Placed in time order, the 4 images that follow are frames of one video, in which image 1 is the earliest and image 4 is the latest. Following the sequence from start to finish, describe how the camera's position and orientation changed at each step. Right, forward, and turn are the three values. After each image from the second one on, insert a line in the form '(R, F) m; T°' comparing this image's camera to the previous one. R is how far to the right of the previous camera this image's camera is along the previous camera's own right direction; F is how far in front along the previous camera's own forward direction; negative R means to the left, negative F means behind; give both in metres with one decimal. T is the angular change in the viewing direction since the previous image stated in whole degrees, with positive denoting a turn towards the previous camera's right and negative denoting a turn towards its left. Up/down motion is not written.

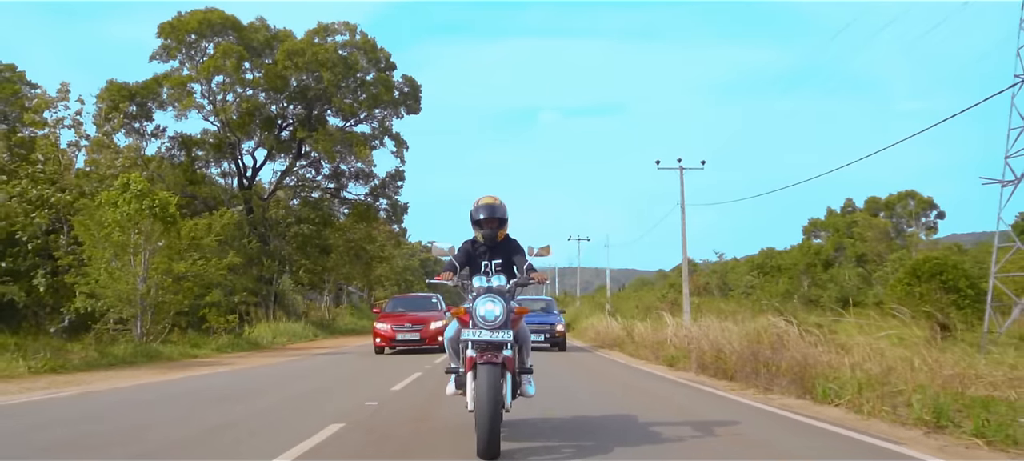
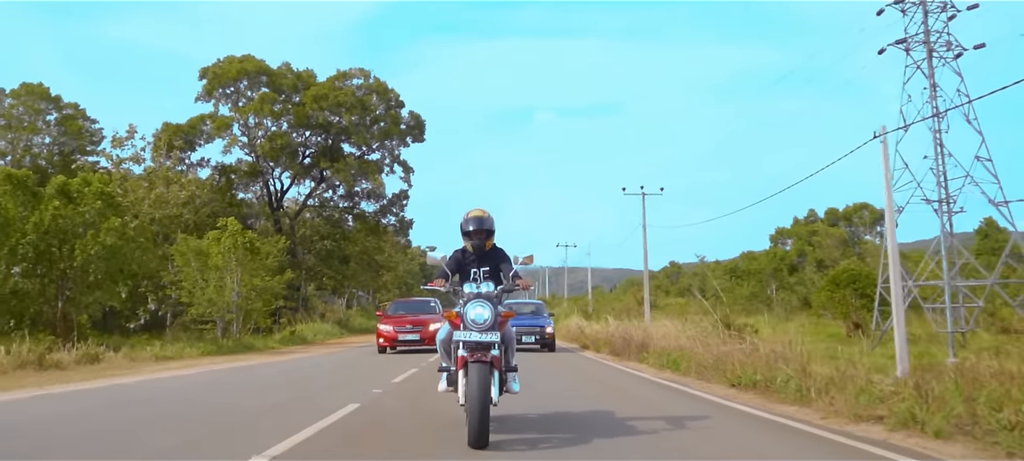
(0.0, -1.1) m; 0°
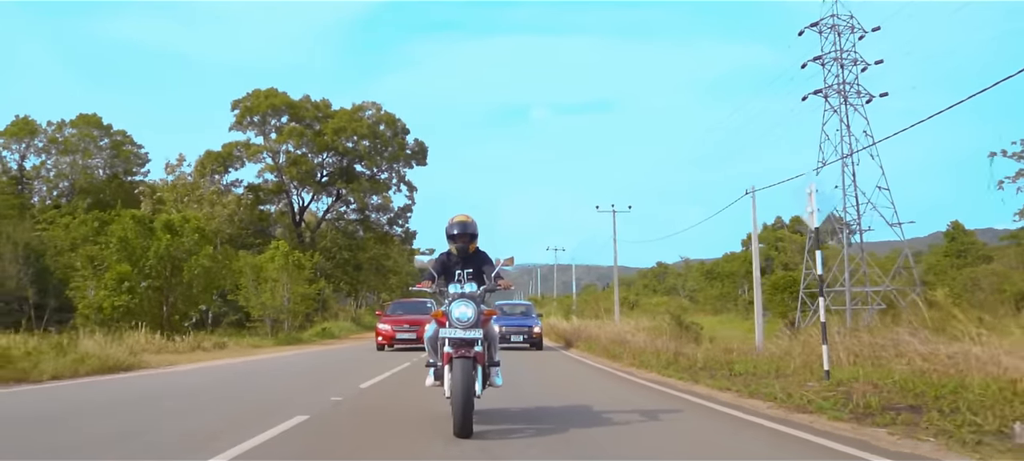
(+0.1, -1.2) m; 0°
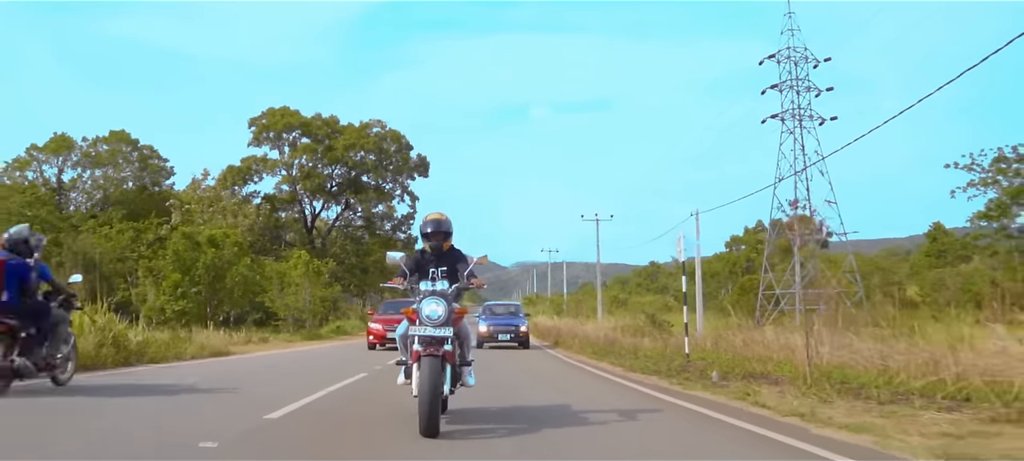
(+0.1, -0.8) m; 0°
